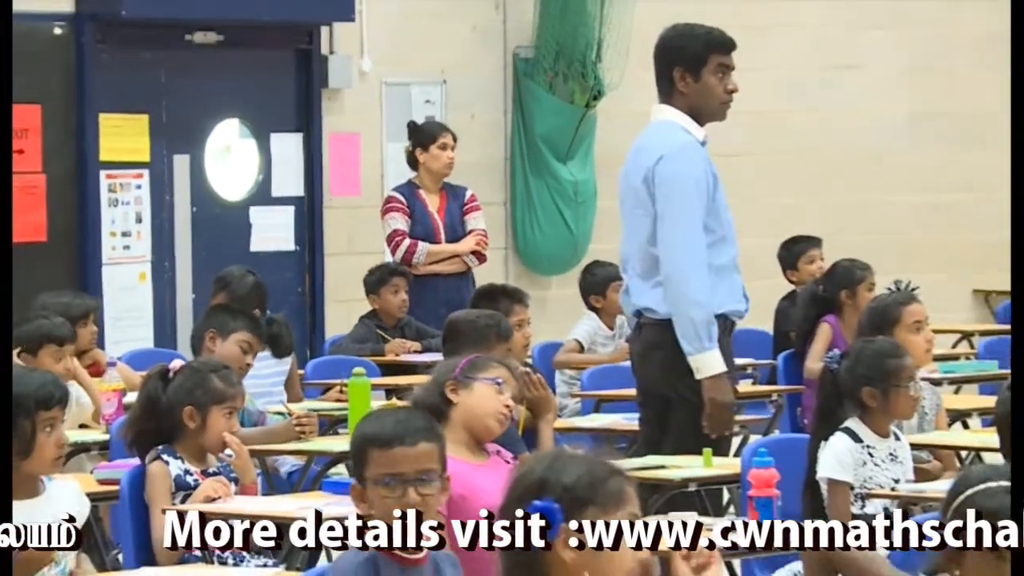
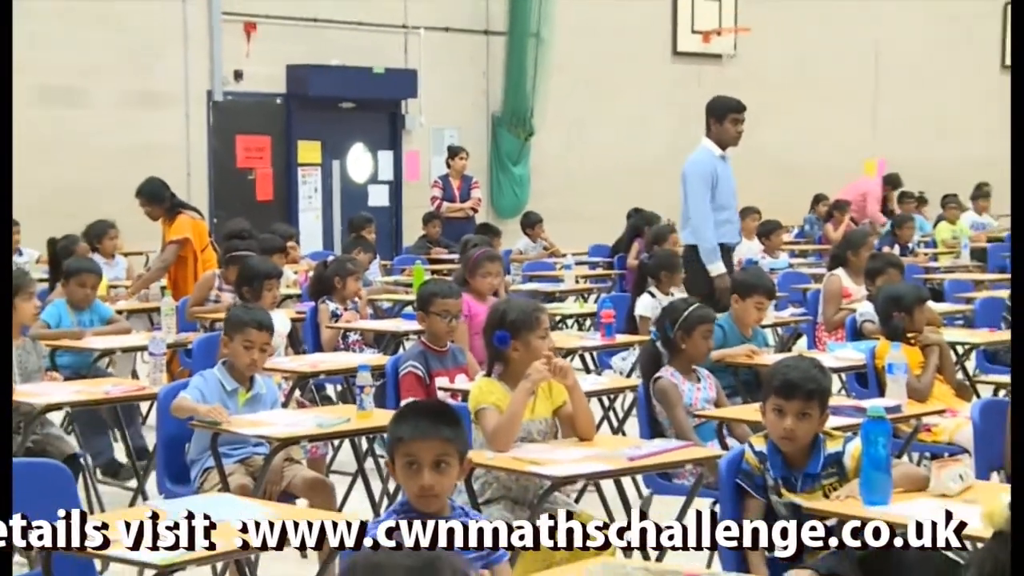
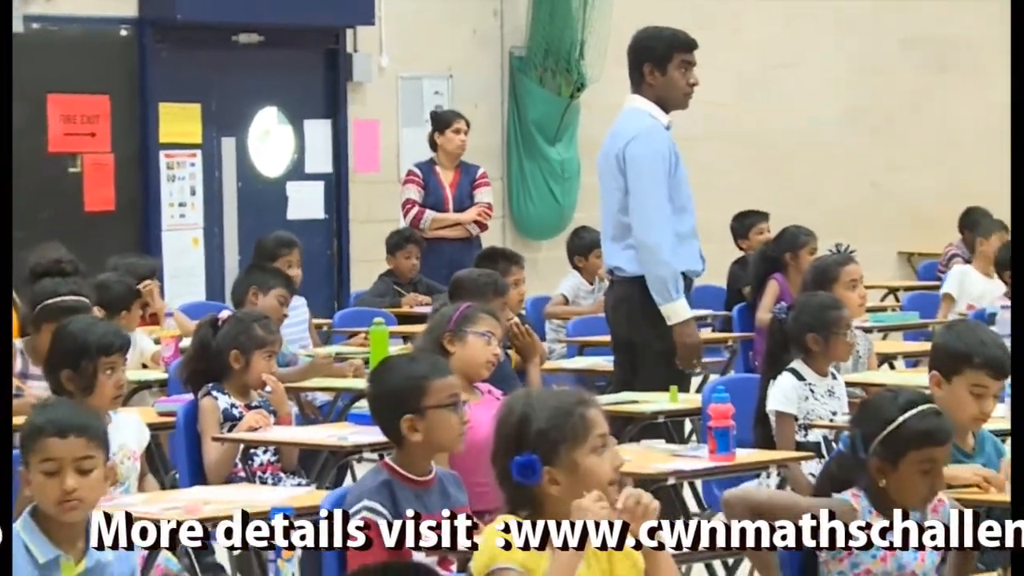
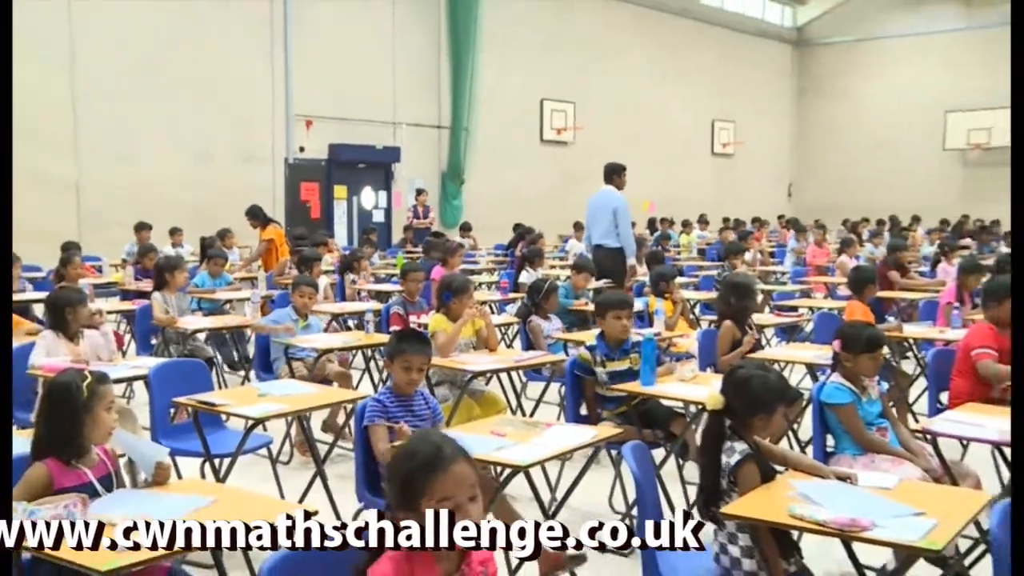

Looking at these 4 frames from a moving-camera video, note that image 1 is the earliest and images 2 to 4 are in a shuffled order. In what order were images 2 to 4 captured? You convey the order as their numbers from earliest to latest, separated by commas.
3, 2, 4
